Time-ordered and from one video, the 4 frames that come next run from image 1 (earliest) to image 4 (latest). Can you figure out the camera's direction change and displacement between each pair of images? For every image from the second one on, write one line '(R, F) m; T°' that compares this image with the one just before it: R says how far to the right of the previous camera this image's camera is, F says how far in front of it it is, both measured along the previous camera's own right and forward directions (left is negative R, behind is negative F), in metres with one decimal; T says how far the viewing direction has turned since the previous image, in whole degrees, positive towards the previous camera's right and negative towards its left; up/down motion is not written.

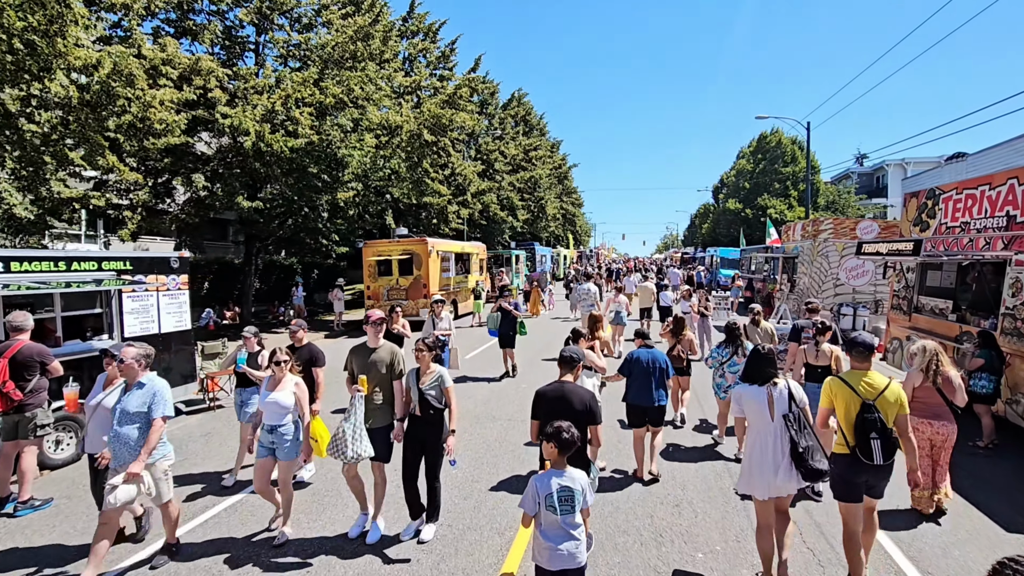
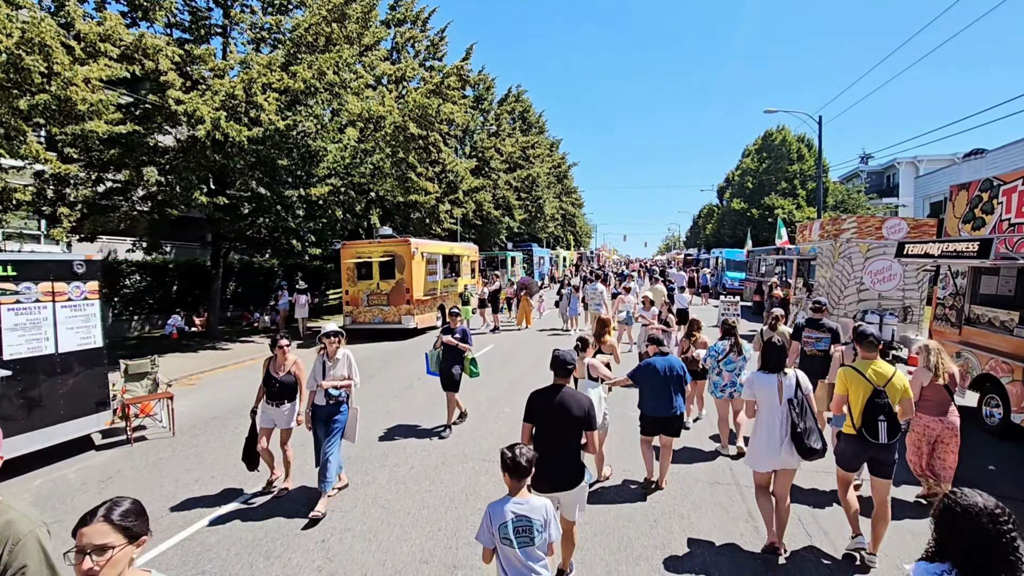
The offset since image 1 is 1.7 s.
(+0.3, +1.5) m; 0°
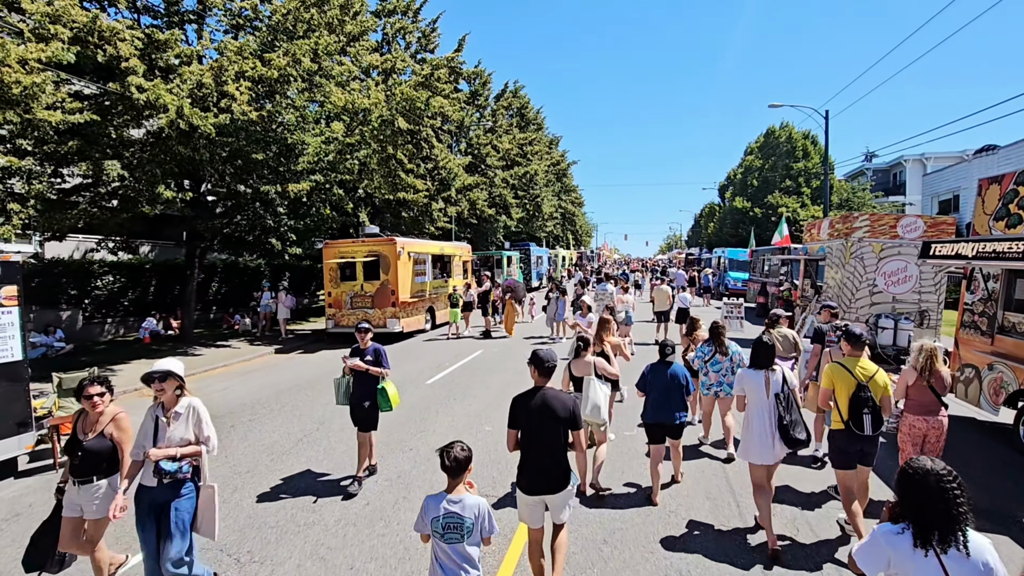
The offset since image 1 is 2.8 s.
(+0.3, +0.9) m; 0°
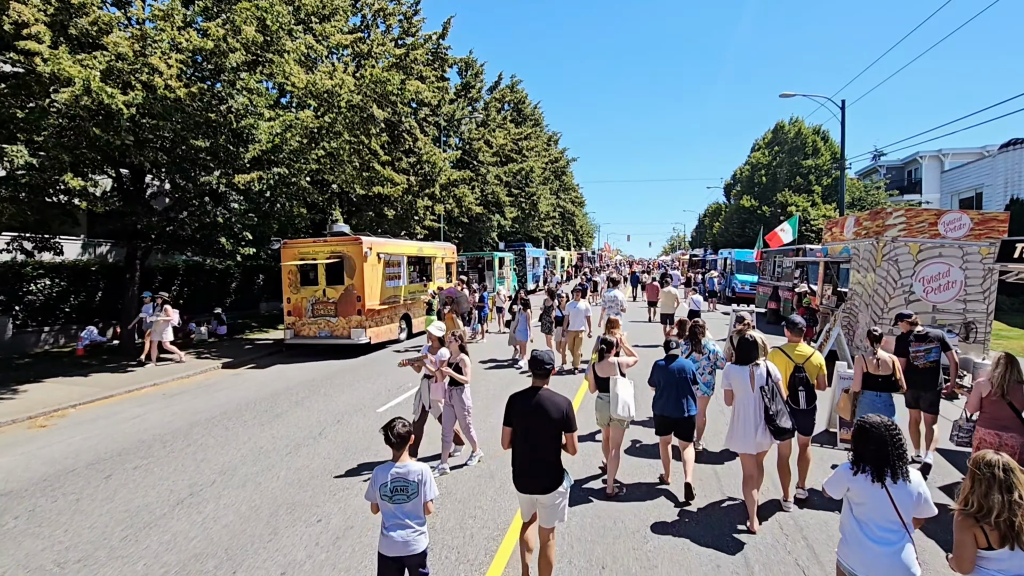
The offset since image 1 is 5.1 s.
(+0.5, +1.8) m; 0°
